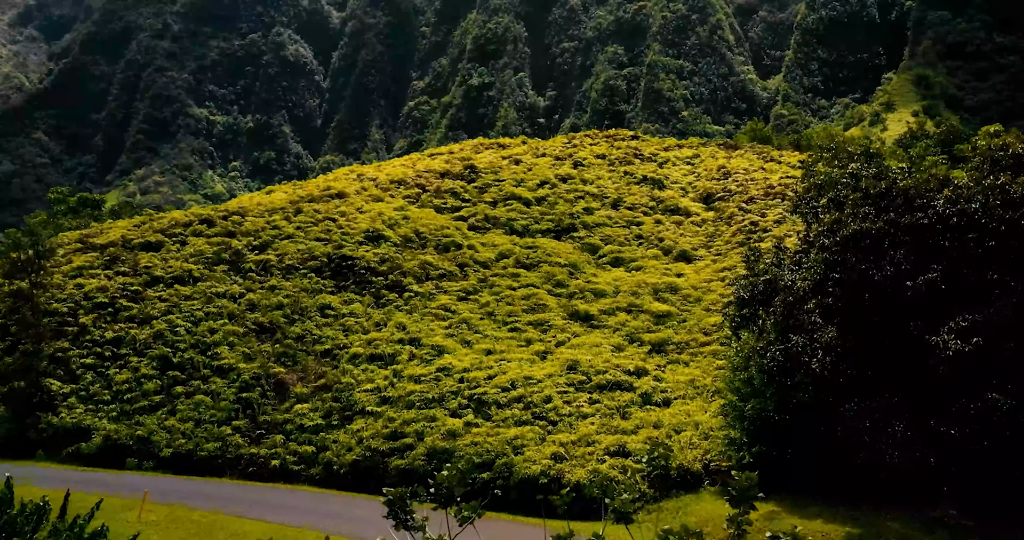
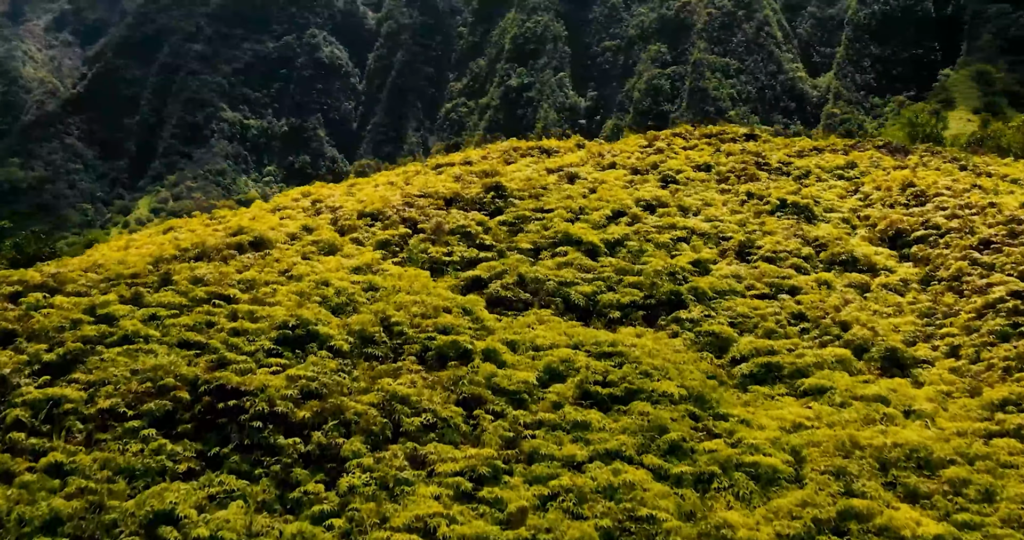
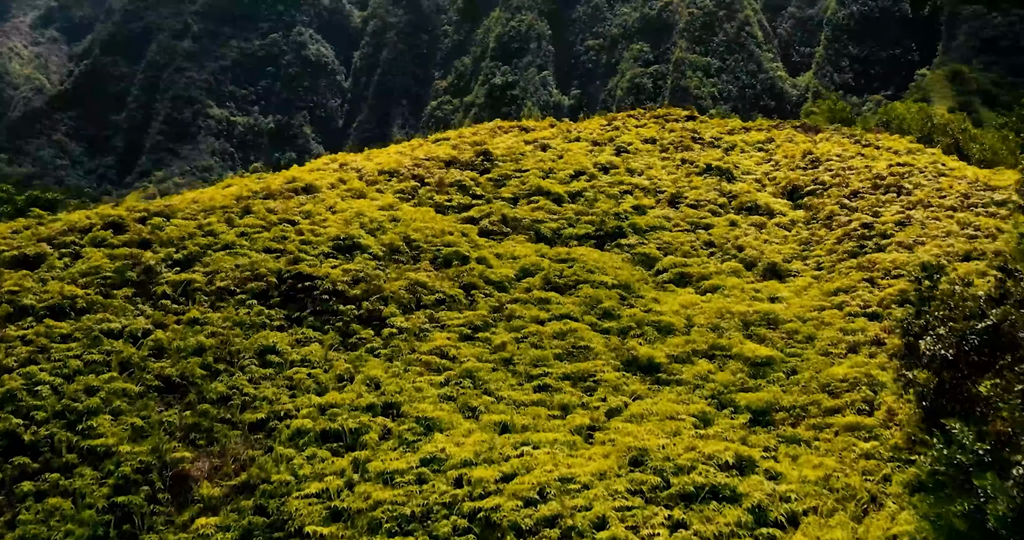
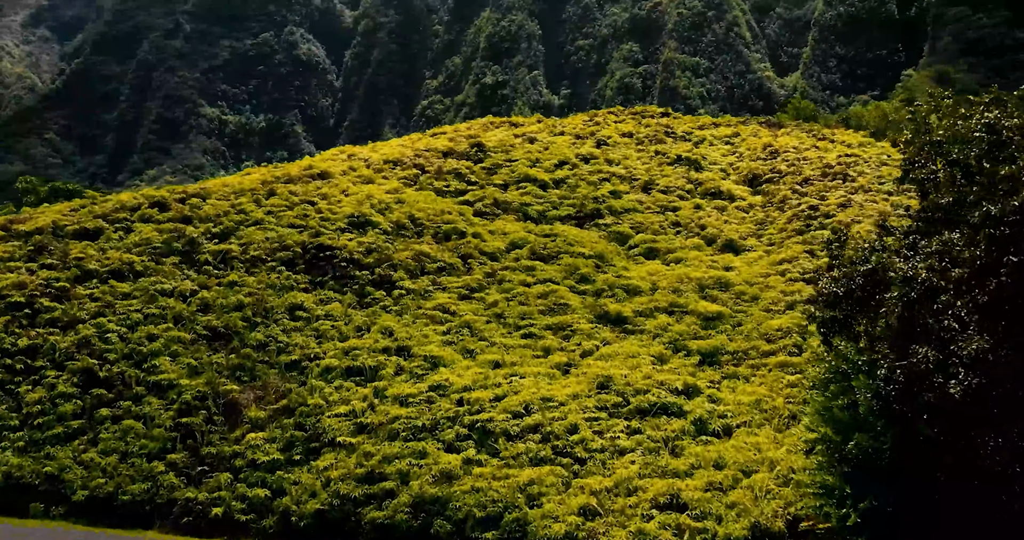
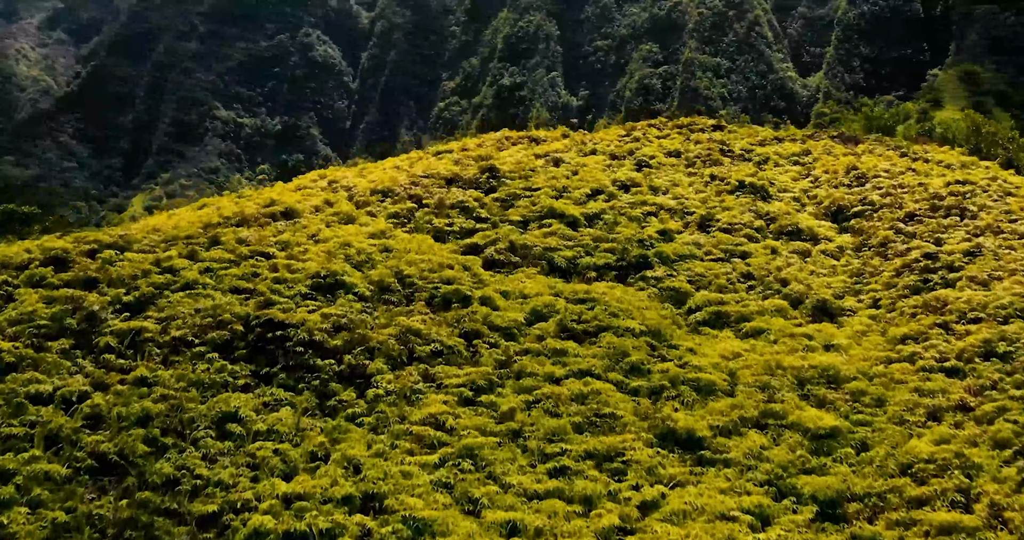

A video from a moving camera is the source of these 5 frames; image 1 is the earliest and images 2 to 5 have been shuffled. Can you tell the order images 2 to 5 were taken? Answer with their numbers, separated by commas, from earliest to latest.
4, 3, 5, 2
